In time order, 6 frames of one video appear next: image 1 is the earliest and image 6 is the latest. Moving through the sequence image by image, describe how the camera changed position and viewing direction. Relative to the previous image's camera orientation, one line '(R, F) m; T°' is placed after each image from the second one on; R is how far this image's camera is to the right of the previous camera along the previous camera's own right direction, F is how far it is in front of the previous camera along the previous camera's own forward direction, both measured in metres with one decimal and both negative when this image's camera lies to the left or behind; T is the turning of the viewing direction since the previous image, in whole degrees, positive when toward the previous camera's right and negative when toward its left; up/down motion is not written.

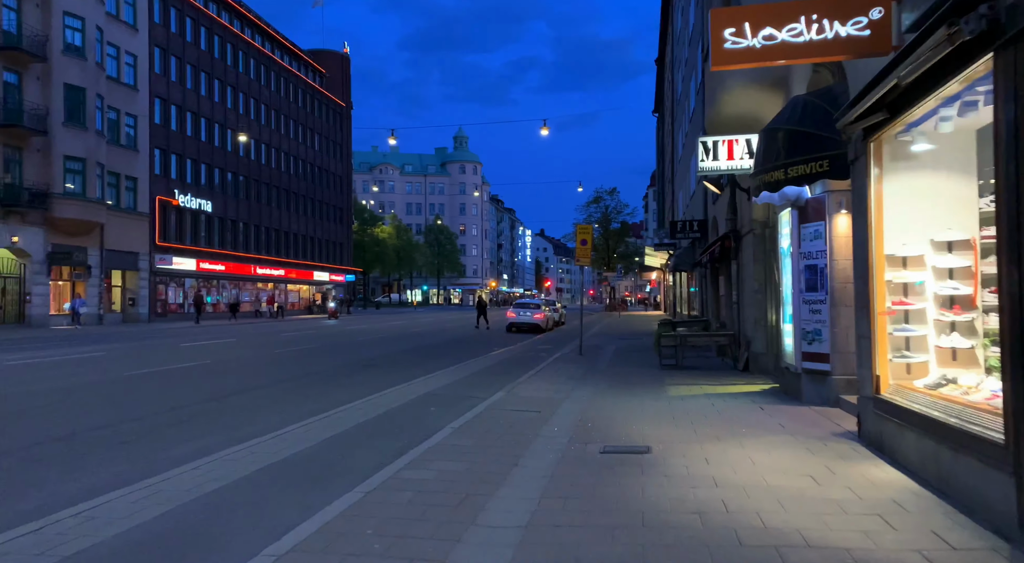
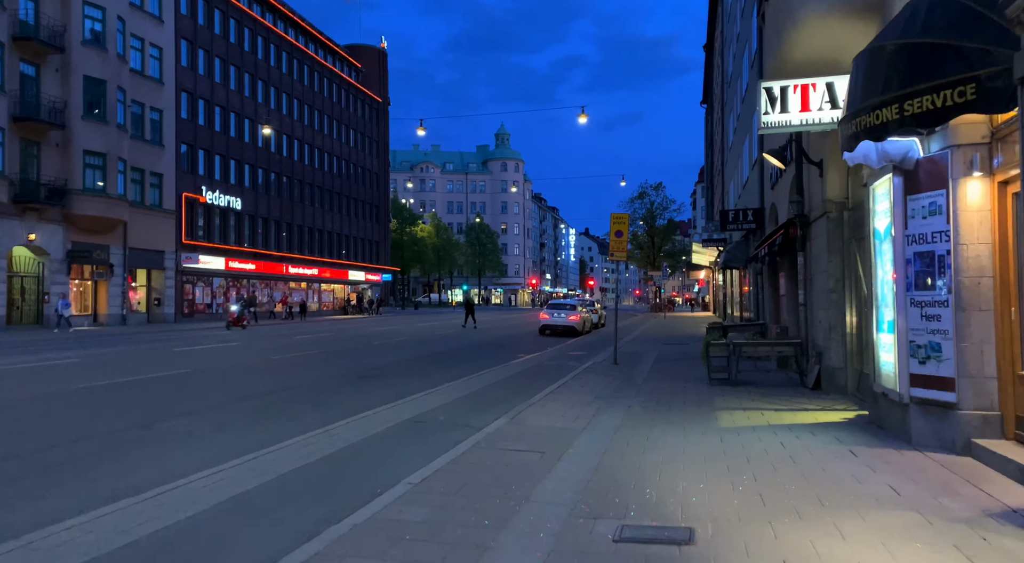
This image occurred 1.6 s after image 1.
(+0.5, +2.5) m; -4°
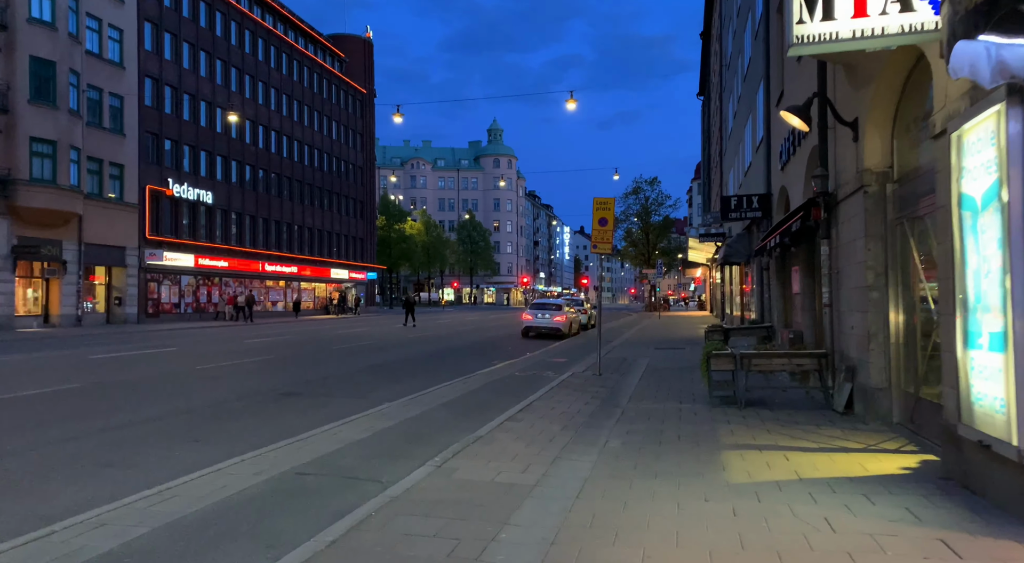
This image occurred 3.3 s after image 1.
(+0.6, +2.6) m; 0°
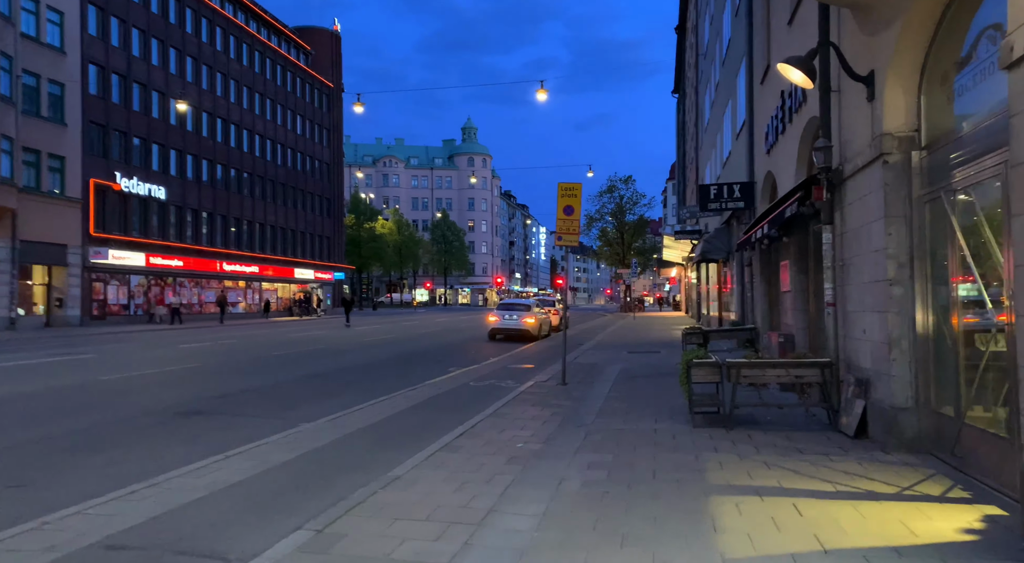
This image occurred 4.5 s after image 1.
(+0.4, +1.8) m; +2°
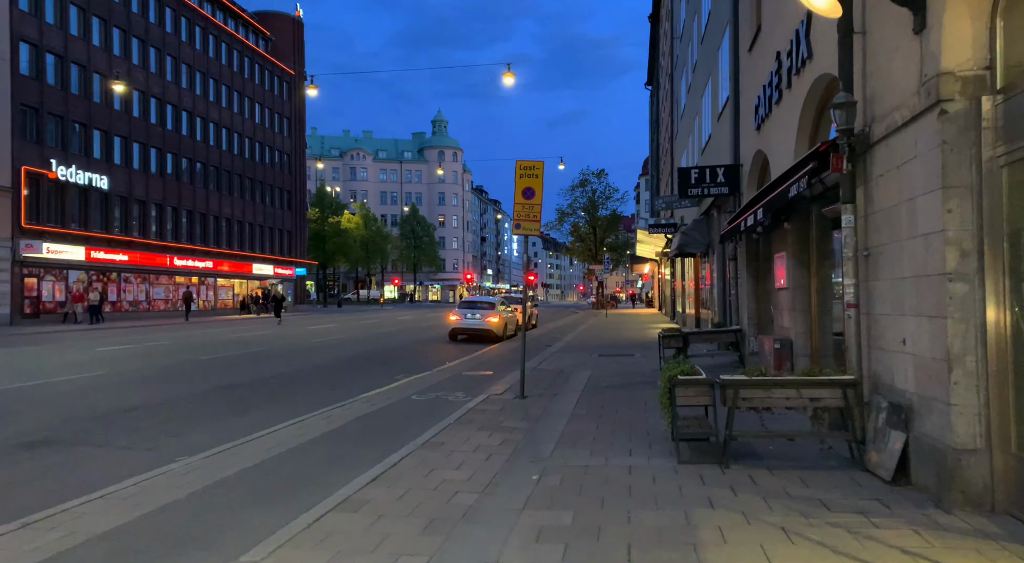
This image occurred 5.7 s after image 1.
(+0.4, +2.0) m; +2°
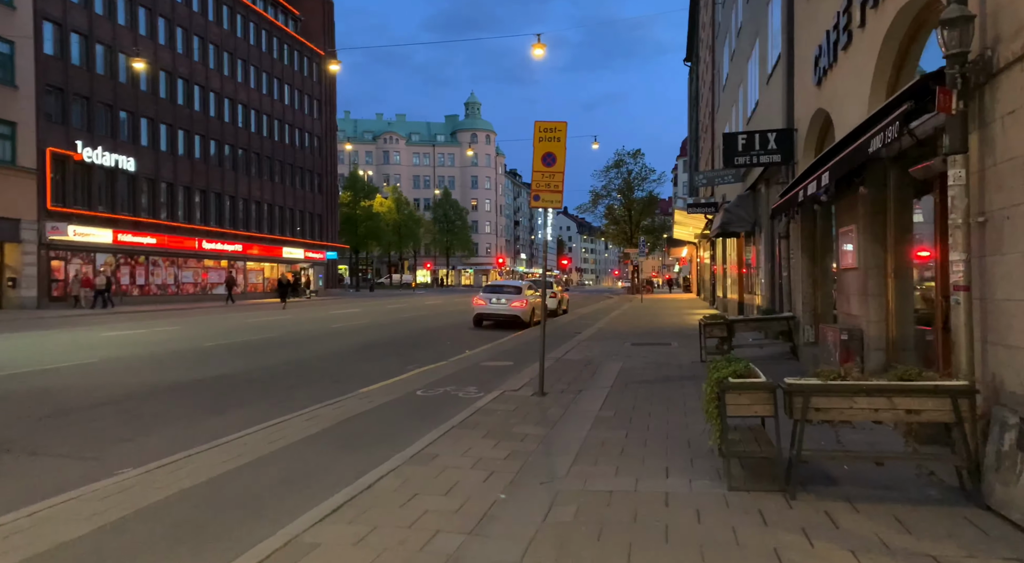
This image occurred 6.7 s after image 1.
(+0.2, +1.4) m; -3°
